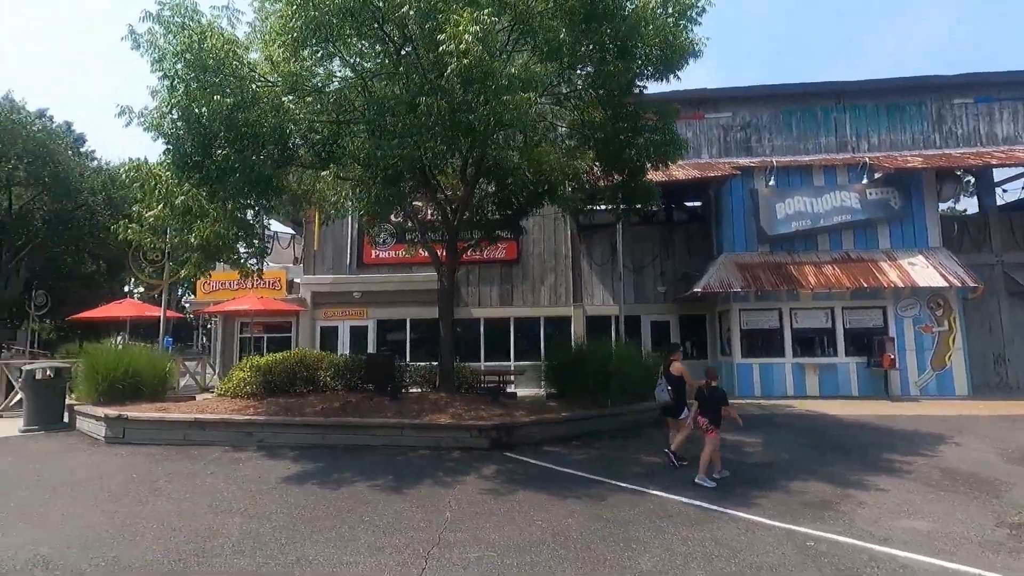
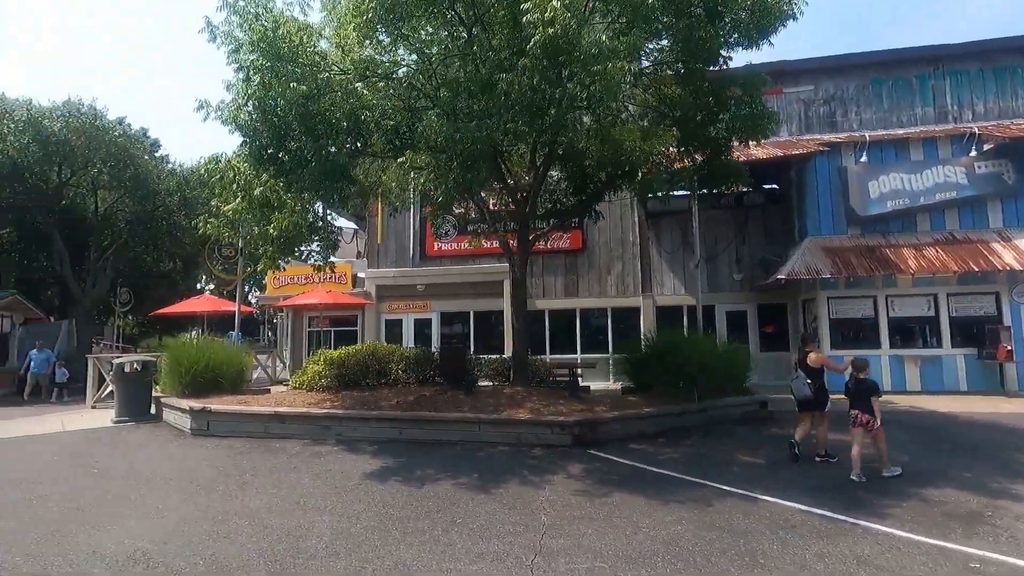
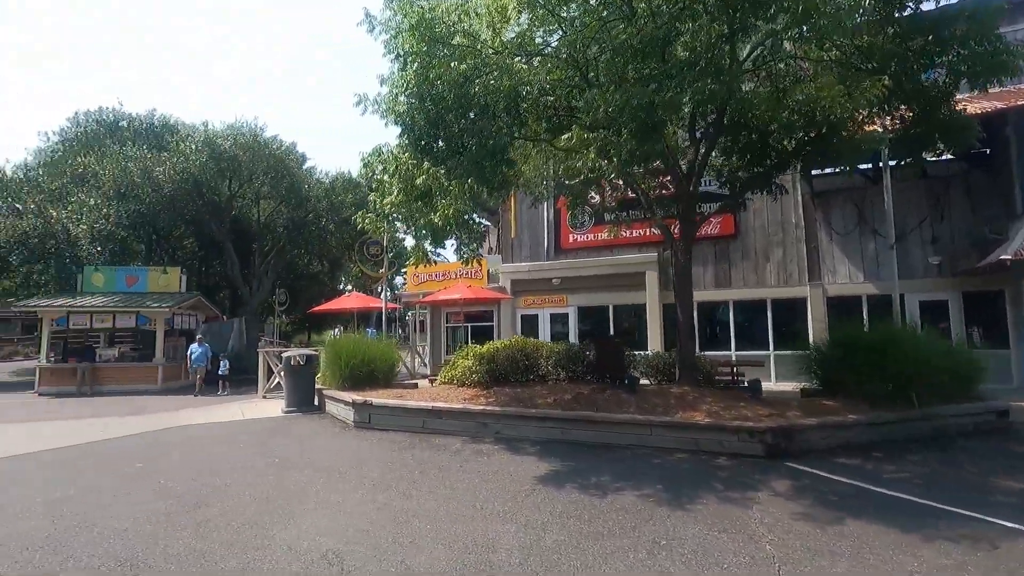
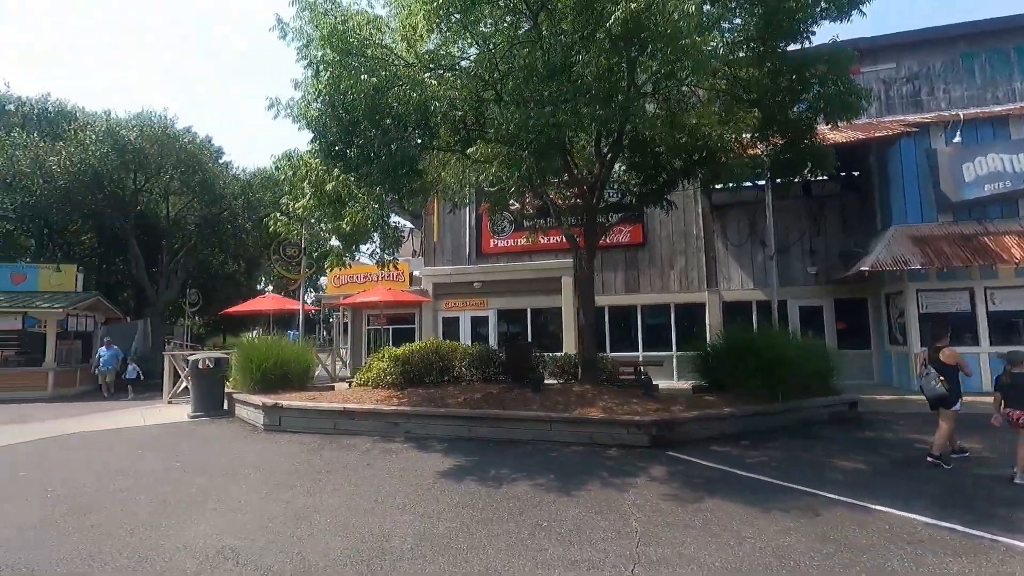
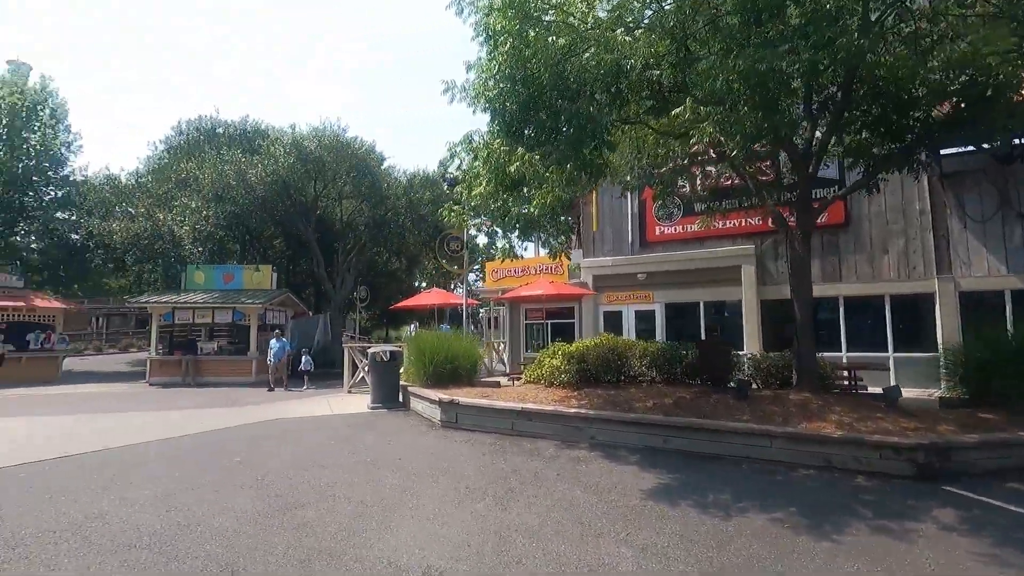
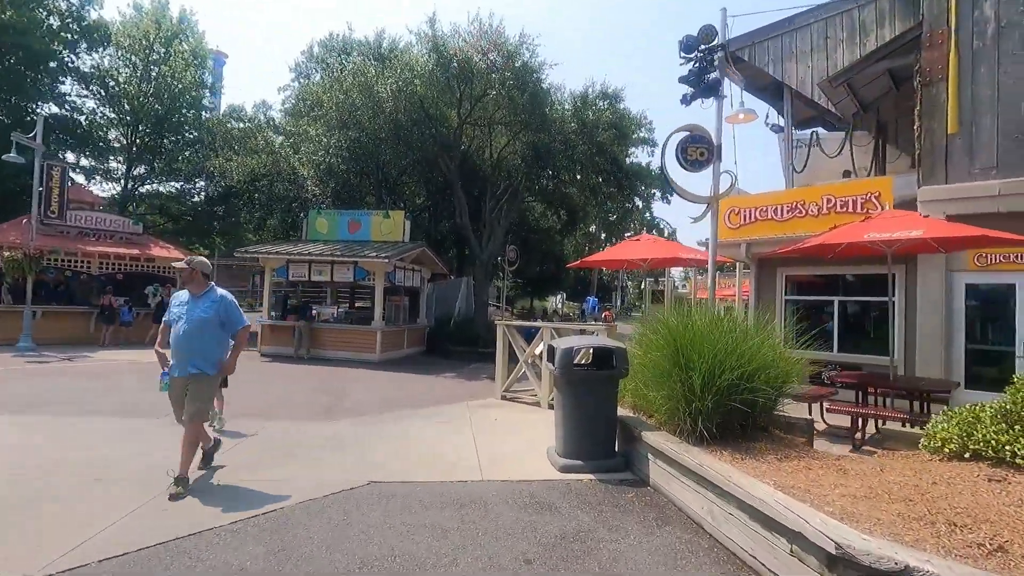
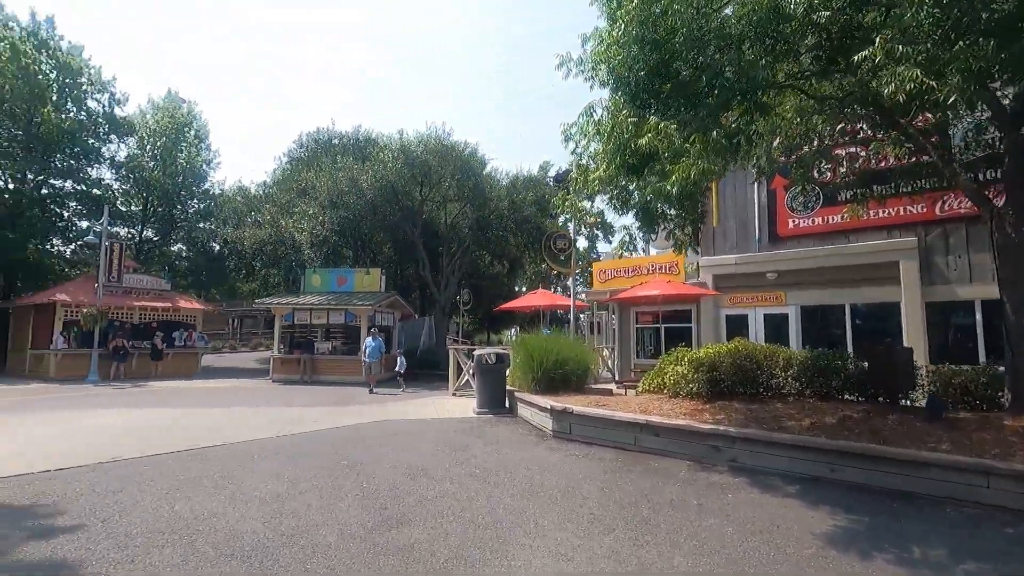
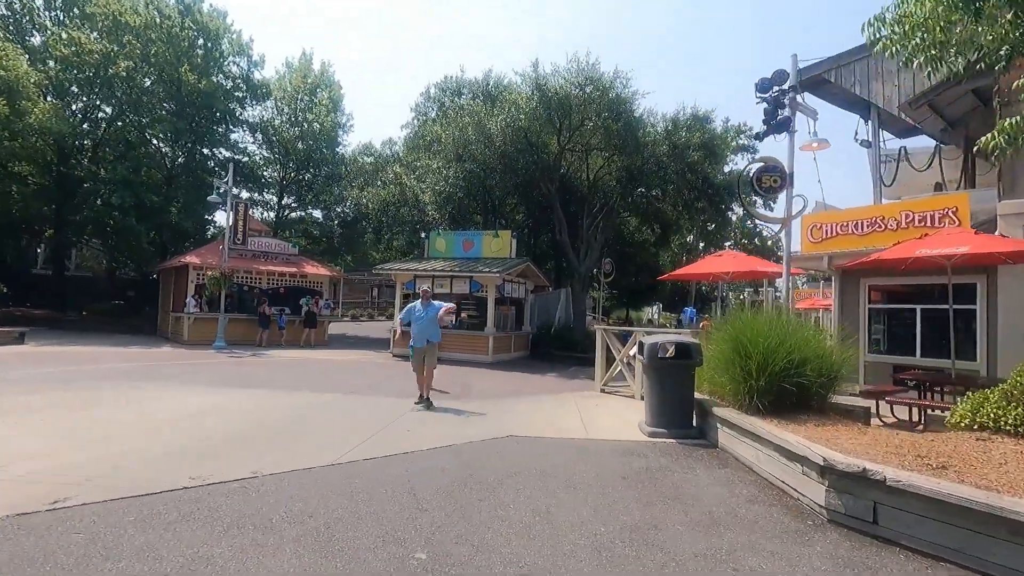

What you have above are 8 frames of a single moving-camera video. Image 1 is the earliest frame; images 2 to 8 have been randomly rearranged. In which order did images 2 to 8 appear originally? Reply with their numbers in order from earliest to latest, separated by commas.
2, 4, 3, 5, 7, 8, 6
